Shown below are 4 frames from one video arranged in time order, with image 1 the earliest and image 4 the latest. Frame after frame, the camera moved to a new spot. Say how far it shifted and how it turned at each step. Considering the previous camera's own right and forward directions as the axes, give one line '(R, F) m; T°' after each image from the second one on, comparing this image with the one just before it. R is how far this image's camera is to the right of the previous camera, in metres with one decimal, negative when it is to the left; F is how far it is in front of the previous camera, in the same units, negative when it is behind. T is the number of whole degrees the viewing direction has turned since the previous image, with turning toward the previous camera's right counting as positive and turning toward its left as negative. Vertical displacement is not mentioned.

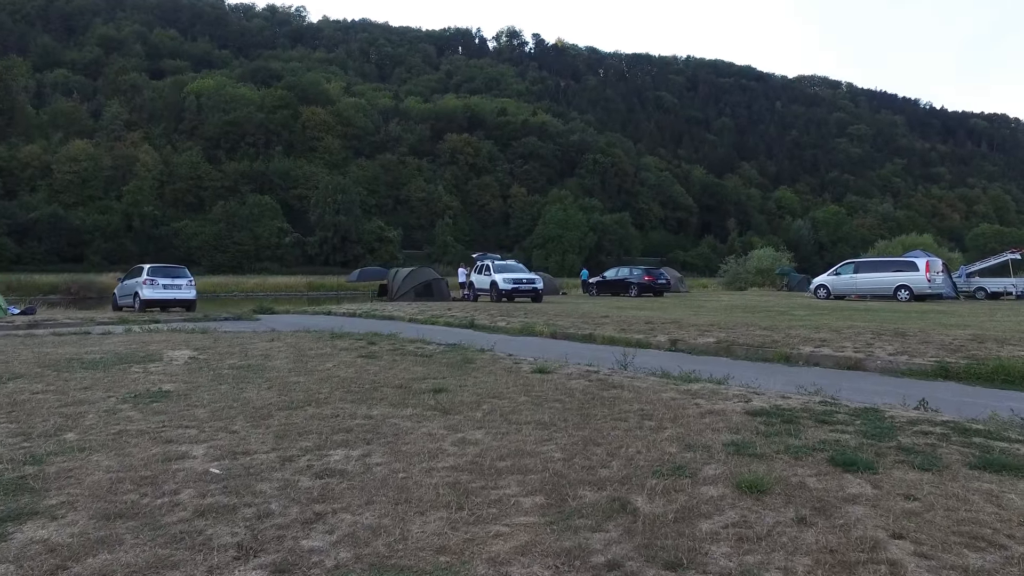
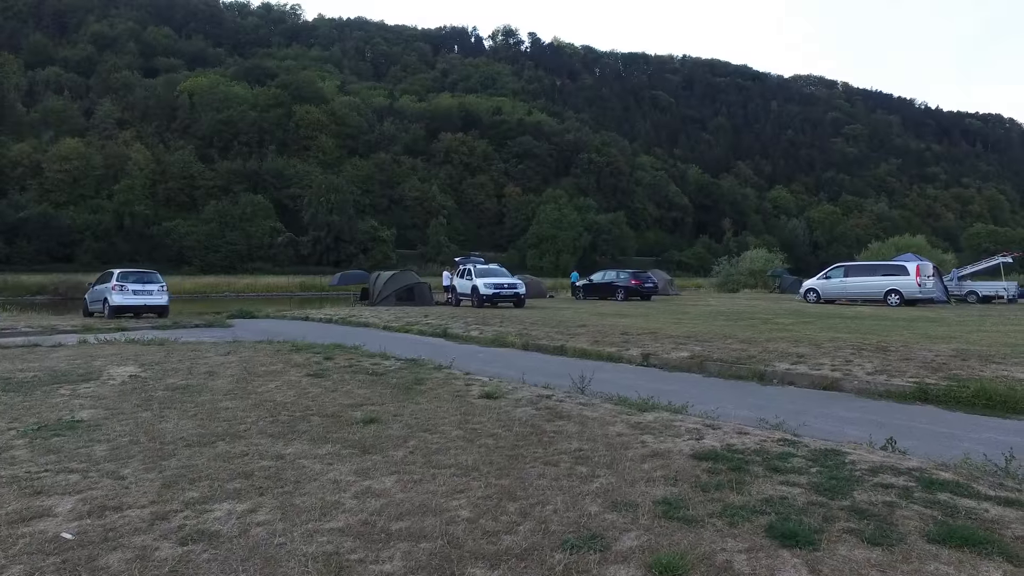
(+0.6, +0.6) m; 0°
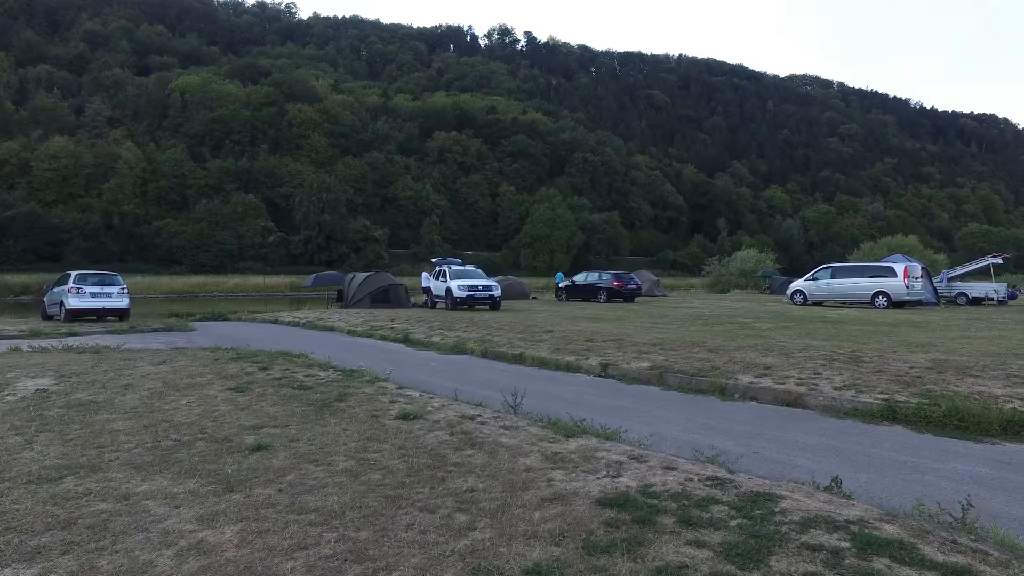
(+0.8, +0.8) m; 0°
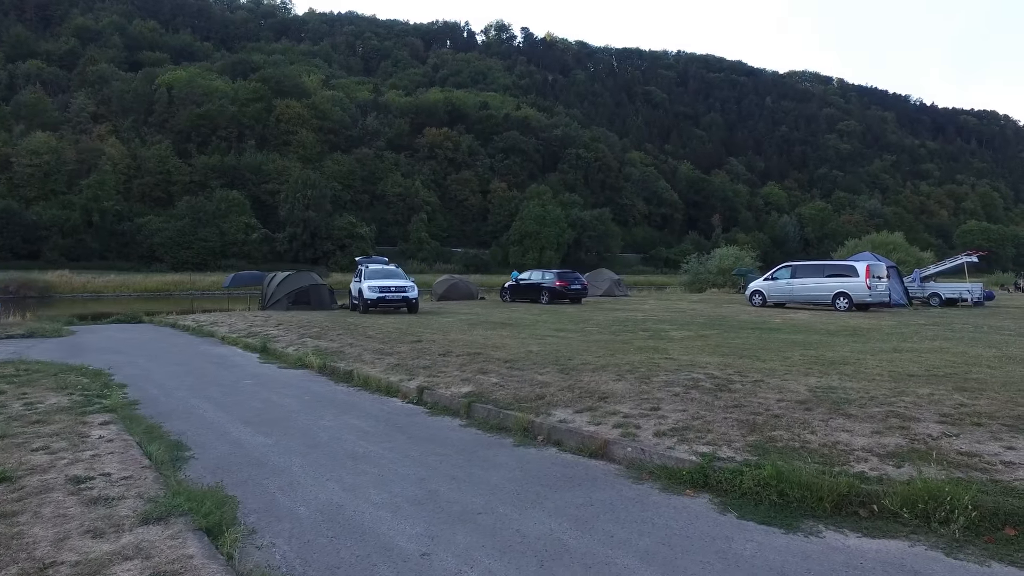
(+2.8, +2.1) m; 0°
